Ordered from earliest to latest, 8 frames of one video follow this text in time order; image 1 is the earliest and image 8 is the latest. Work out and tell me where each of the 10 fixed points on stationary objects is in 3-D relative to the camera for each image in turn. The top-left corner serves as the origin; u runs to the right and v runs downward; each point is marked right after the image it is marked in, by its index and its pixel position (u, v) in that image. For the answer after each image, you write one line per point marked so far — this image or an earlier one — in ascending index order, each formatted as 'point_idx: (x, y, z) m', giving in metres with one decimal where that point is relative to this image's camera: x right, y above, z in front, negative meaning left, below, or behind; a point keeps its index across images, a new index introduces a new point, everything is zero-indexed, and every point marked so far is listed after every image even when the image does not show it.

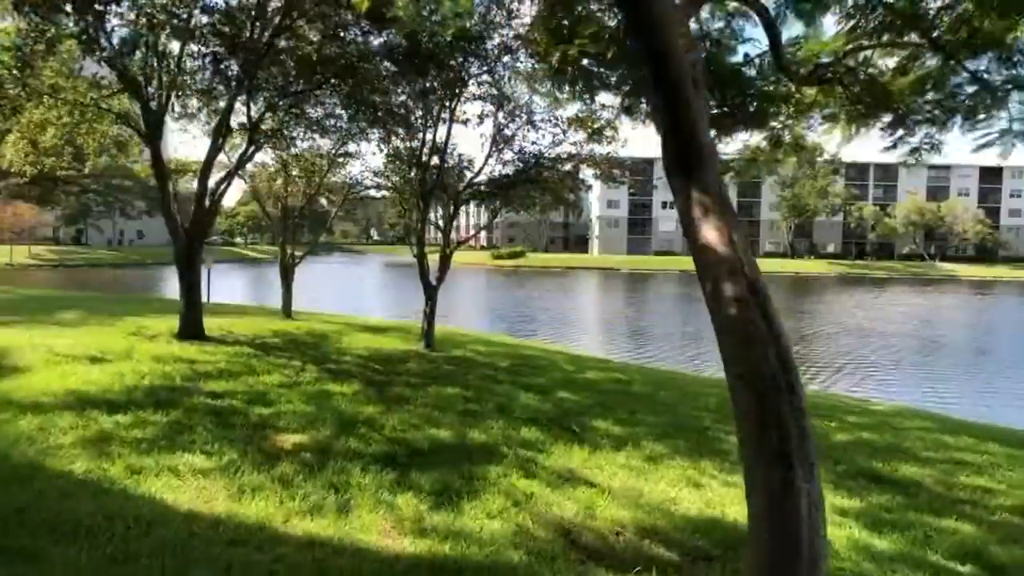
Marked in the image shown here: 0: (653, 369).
0: (+2.2, -1.3, +11.2) m
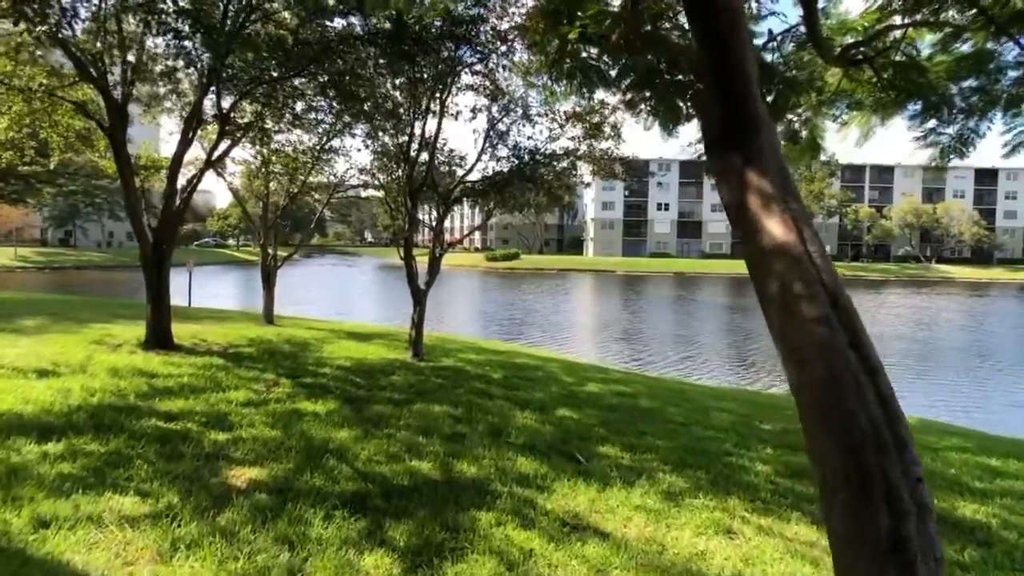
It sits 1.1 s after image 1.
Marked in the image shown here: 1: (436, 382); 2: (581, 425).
0: (+2.1, -1.4, +10.5) m
1: (-0.8, -1.0, +7.5) m
2: (+0.6, -1.1, +5.8) m
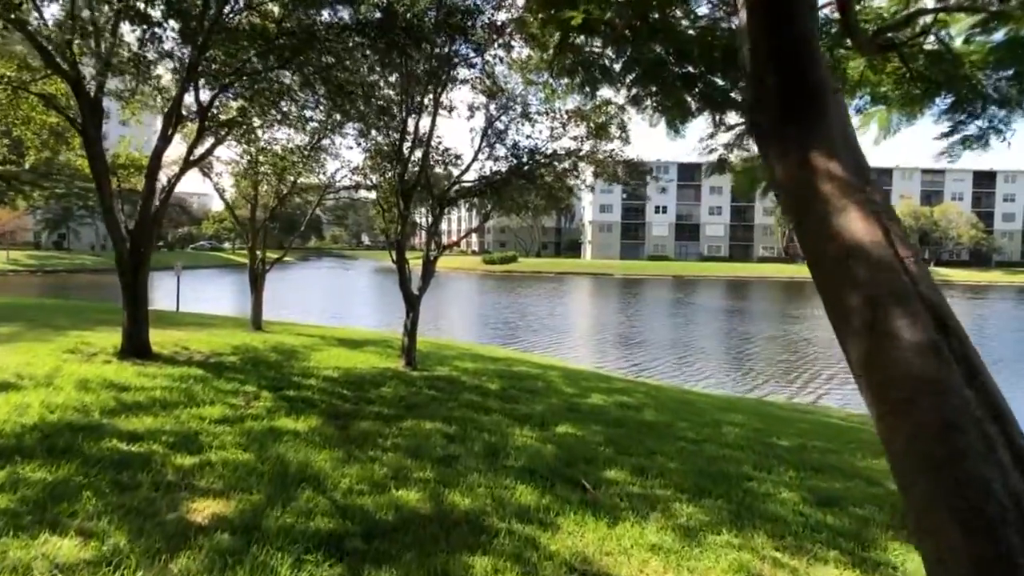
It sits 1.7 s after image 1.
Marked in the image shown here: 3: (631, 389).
0: (+2.1, -1.4, +10.0) m
1: (-0.9, -1.1, +7.1) m
2: (+0.6, -1.2, +5.3) m
3: (+1.5, -1.3, +9.0) m
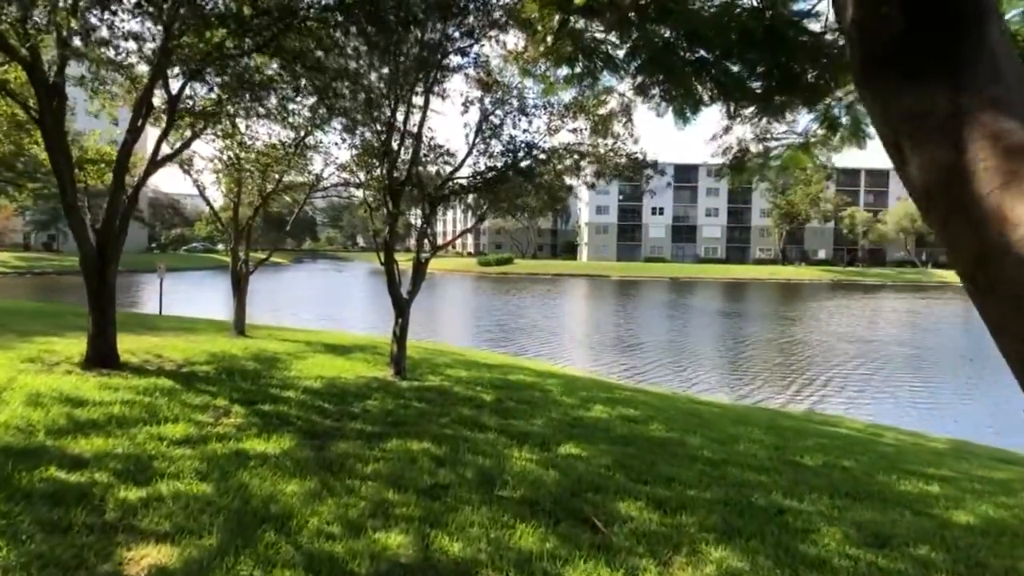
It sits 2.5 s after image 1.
0: (+2.1, -1.5, +9.5) m
1: (-0.9, -1.1, +6.5) m
2: (+0.5, -1.2, +4.7) m
3: (+1.5, -1.3, +8.4) m
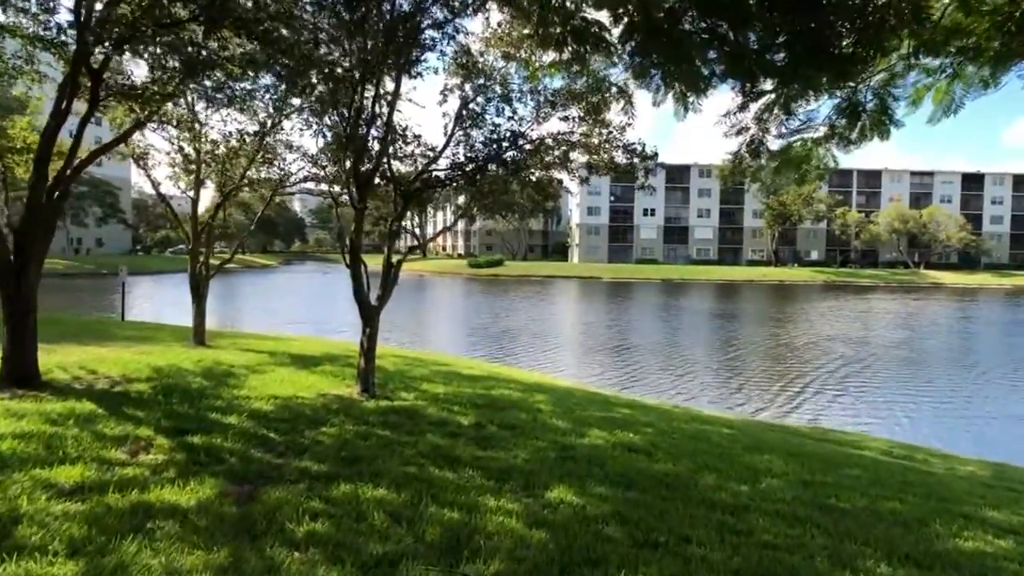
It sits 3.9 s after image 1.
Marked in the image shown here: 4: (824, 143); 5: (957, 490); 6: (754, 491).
0: (+1.9, -1.5, +8.5) m
1: (-1.0, -1.2, +5.5) m
2: (+0.4, -1.3, +3.7) m
3: (+1.3, -1.4, +7.5) m
4: (+2.4, +1.0, +5.5) m
5: (+3.7, -1.6, +5.8) m
6: (+1.7, -1.4, +4.9) m
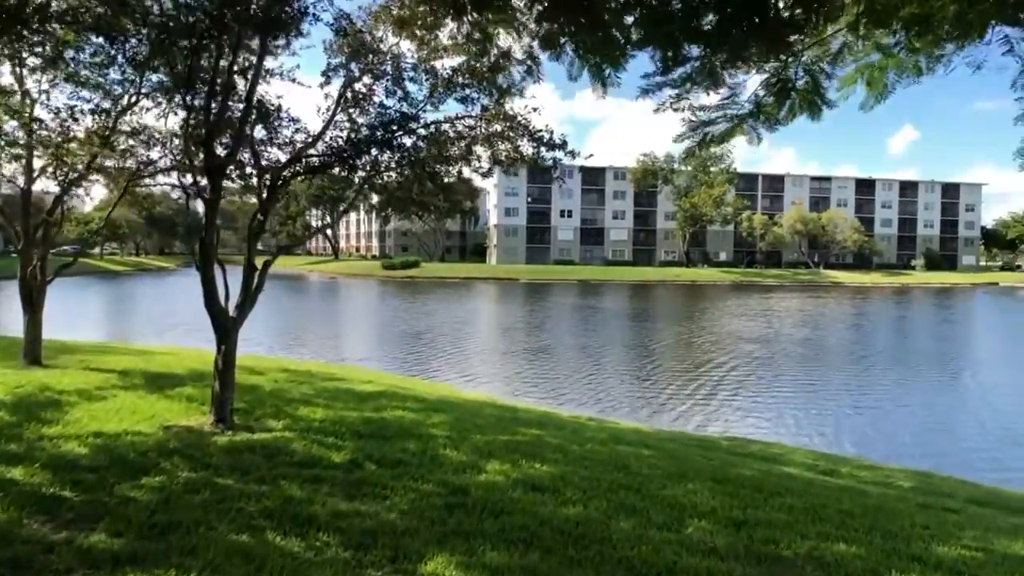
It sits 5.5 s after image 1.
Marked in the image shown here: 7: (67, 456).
0: (+0.7, -1.6, +7.6) m
1: (-1.8, -1.2, +4.3) m
2: (-0.2, -1.3, +2.7) m
3: (+0.3, -1.4, +6.6) m
4: (+1.6, +0.9, +4.7) m
5: (+2.8, -1.7, +5.2) m
6: (+1.0, -1.4, +4.0) m
7: (-3.1, -1.1, +4.8) m
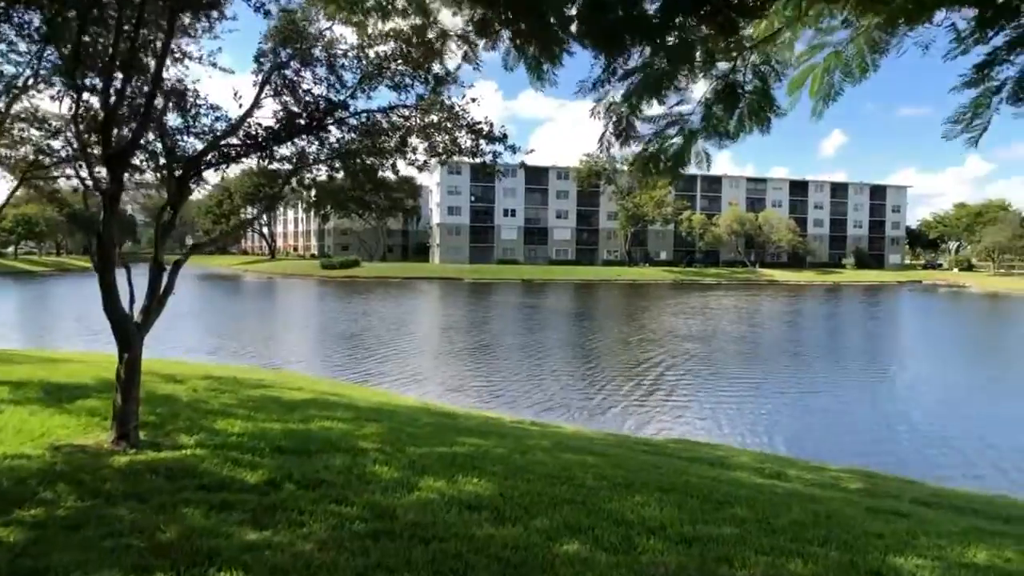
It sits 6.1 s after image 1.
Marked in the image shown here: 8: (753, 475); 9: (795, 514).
0: (+0.1, -1.6, +7.3) m
1: (-2.2, -1.3, +3.7) m
2: (-0.4, -1.3, +2.3) m
3: (-0.3, -1.5, +6.2) m
4: (+1.2, +0.9, +4.4) m
5: (+2.4, -1.7, +5.0) m
6: (+0.6, -1.5, +3.7) m
7: (-3.5, -1.2, +4.2) m
8: (+2.3, -1.8, +6.5) m
9: (+2.0, -1.6, +4.9) m
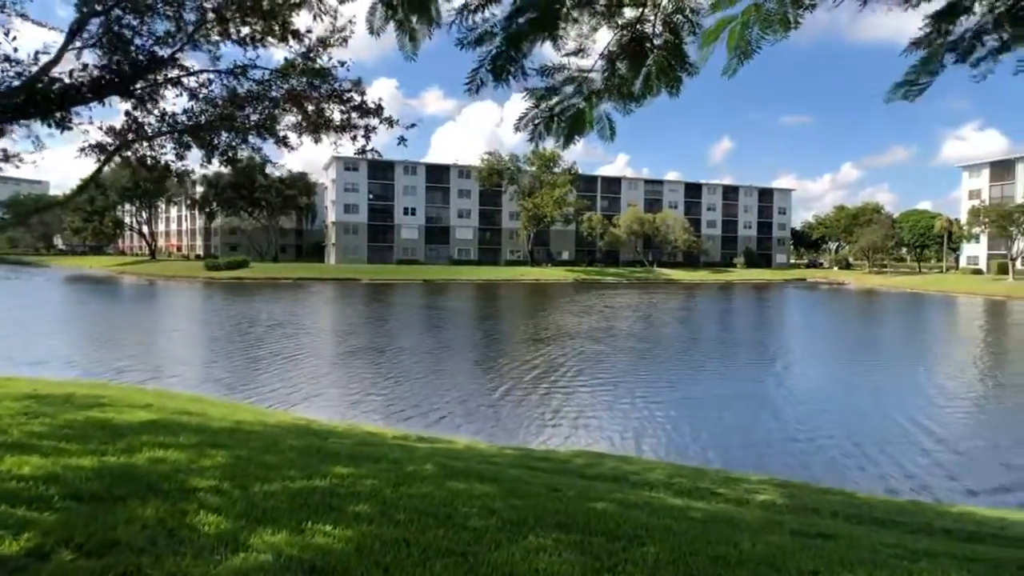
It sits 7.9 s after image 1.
0: (-1.0, -1.6, +6.2) m
1: (-2.8, -1.3, +2.4) m
2: (-0.8, -1.3, +1.2) m
3: (-1.2, -1.4, +5.1) m
4: (+0.5, +1.0, +3.6) m
5: (+1.6, -1.6, +4.3) m
6: (0.0, -1.4, +2.8) m
7: (-4.1, -1.2, +2.7) m
8: (+1.3, -1.7, +5.8) m
9: (+1.2, -1.6, +4.2) m
